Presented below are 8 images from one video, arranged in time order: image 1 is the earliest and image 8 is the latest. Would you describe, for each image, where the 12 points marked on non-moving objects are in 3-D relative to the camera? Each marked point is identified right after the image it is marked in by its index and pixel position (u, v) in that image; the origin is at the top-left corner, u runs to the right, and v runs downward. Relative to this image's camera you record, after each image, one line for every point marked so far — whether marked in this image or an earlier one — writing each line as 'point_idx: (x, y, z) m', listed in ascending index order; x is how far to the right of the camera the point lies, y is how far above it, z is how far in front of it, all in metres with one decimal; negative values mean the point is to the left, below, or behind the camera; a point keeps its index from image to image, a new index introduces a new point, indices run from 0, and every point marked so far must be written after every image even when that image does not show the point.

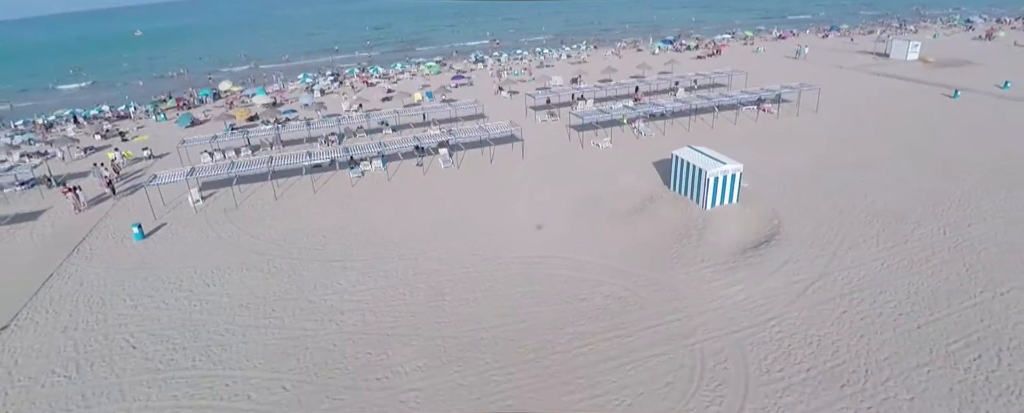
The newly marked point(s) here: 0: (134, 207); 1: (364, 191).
0: (-12.5, 0.0, +17.3) m
1: (-4.9, +0.4, +17.8) m
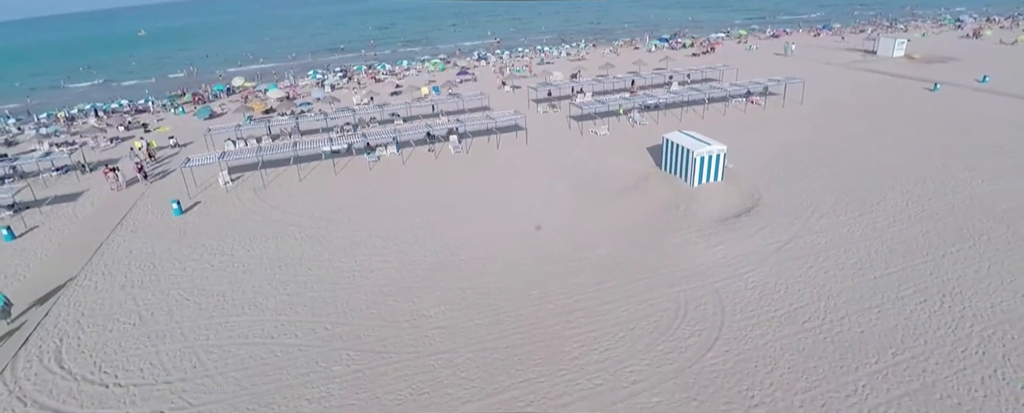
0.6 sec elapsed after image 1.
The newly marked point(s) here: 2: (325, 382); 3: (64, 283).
0: (-12.3, +0.7, +18.7) m
1: (-4.7, +1.1, +19.2) m
2: (-3.2, -3.2, +9.2) m
3: (-11.4, -1.9, +13.1) m
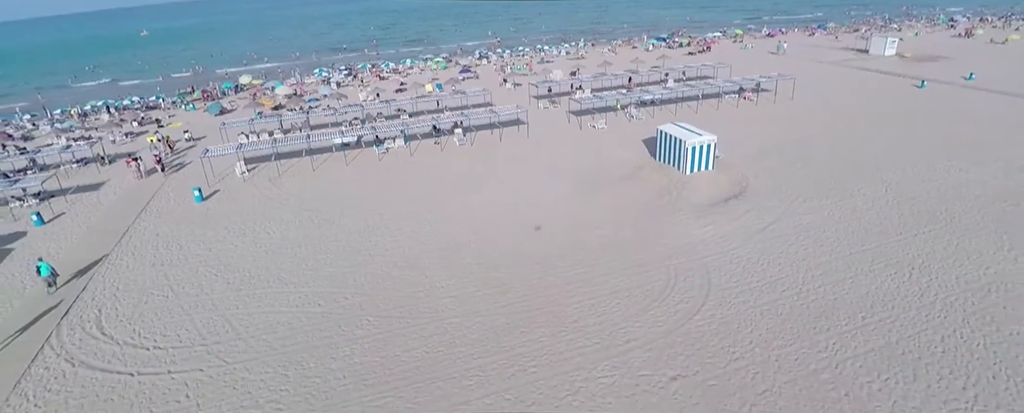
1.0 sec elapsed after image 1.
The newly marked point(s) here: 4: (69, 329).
0: (-12.2, +1.1, +19.6) m
1: (-4.6, +1.5, +20.2) m
2: (-3.1, -2.8, +10.1) m
3: (-11.3, -1.5, +14.1) m
4: (-9.8, -2.7, +11.5) m
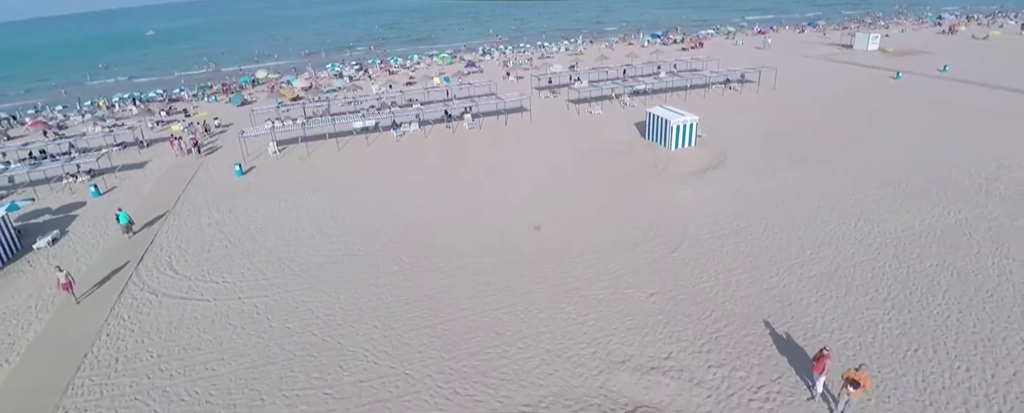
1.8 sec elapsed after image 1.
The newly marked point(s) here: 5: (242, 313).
0: (-12.0, +2.1, +21.7) m
1: (-4.4, +2.5, +22.3) m
2: (-2.9, -1.7, +12.2) m
3: (-11.1, -0.5, +16.2) m
4: (-9.6, -1.7, +13.6) m
5: (-5.9, -2.4, +11.5) m
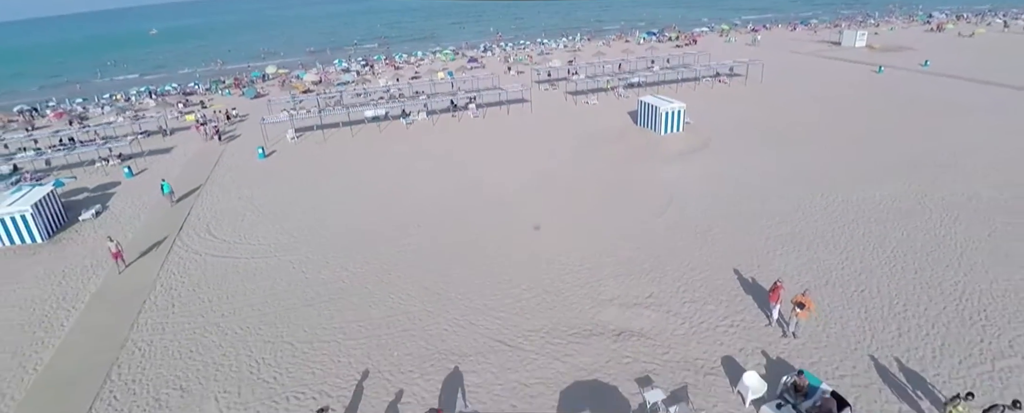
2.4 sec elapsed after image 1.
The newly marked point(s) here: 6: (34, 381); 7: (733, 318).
0: (-12.0, +2.9, +23.3) m
1: (-4.3, +3.3, +23.8) m
2: (-2.8, -0.9, +13.8) m
3: (-11.0, +0.3, +17.7) m
4: (-9.5, -0.9, +15.1) m
5: (-5.8, -1.6, +13.1) m
6: (-9.3, -3.4, +10.0) m
7: (+4.2, -2.1, +9.9) m
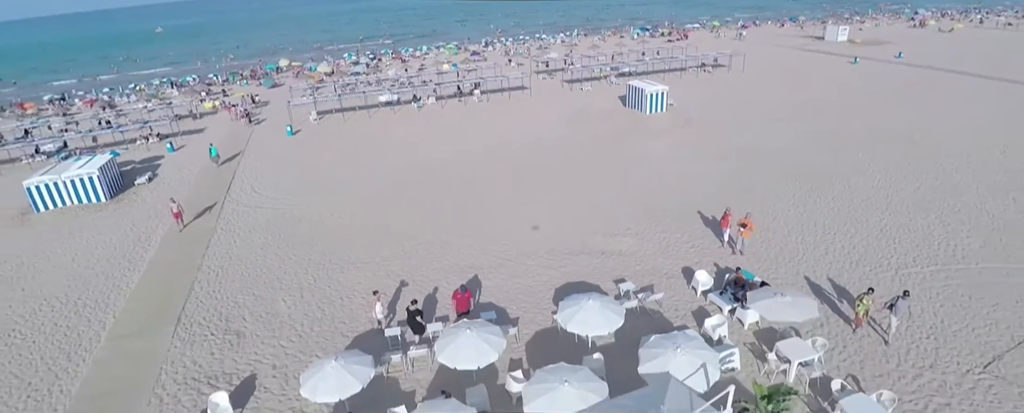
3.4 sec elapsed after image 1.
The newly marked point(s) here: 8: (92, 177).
0: (-11.9, +4.1, +25.7) m
1: (-4.3, +4.6, +26.2) m
2: (-2.7, +0.3, +16.2) m
3: (-10.9, +1.6, +20.1) m
4: (-9.4, +0.4, +17.5) m
5: (-5.7, -0.3, +15.5) m
6: (-9.2, -2.1, +12.4) m
7: (+4.4, -0.9, +12.4) m
8: (-14.9, +1.1, +18.4) m
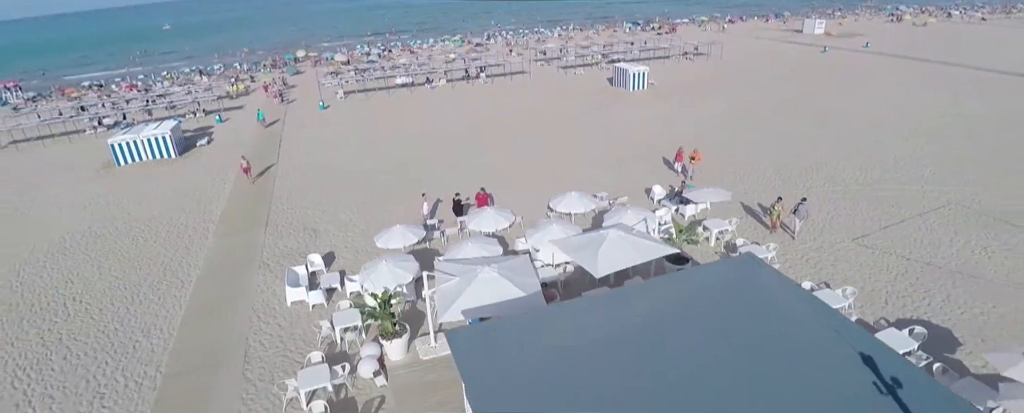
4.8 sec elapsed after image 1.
0: (-11.8, +6.0, +29.3) m
1: (-4.2, +6.5, +29.9) m
2: (-2.5, +2.3, +19.8) m
3: (-10.8, +3.5, +23.7) m
4: (-9.2, +2.3, +21.1) m
5: (-5.6, +1.6, +19.1) m
6: (-9.1, -0.2, +16.0) m
7: (+4.5, +1.1, +16.0) m
8: (-14.8, +3.0, +22.0) m
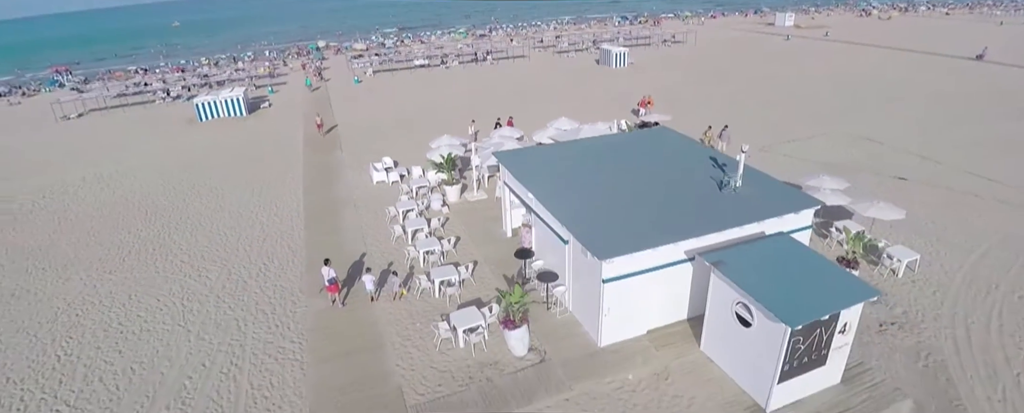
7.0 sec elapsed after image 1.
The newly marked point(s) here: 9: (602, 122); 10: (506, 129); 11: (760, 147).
0: (-11.6, +8.8, +34.6) m
1: (-4.0, +9.3, +35.3) m
2: (-2.2, +5.1, +25.2) m
3: (-10.5, +6.2, +29.1) m
4: (-9.0, +5.1, +26.5) m
5: (-5.3, +4.4, +24.5) m
6: (-8.7, +2.6, +21.4) m
7: (+4.8, +3.9, +21.5) m
8: (-14.5, +5.7, +27.3) m
9: (+2.8, +2.7, +16.3) m
10: (-0.2, +2.6, +17.2) m
11: (+8.9, +2.2, +18.5) m
